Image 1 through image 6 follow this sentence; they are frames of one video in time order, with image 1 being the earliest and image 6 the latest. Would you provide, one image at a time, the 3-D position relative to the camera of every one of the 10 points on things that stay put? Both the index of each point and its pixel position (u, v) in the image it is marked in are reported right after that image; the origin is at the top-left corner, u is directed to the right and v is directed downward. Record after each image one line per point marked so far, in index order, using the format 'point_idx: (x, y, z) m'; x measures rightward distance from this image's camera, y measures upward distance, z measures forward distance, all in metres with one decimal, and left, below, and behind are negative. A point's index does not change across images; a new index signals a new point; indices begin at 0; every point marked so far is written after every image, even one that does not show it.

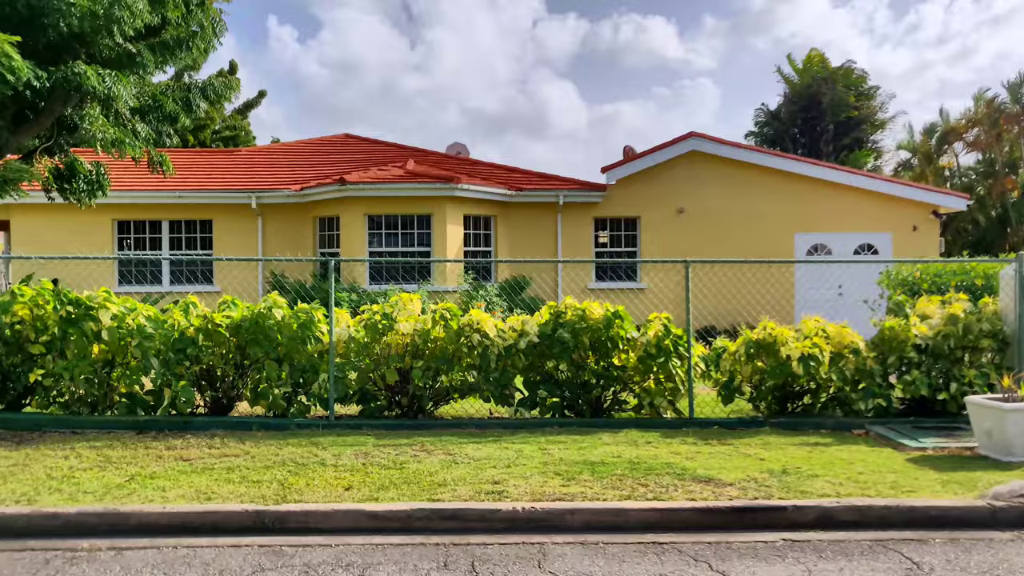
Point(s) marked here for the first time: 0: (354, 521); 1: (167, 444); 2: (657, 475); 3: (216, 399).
0: (-1.1, -1.6, +4.4) m
1: (-3.3, -1.5, +6.2) m
2: (+1.2, -1.5, +5.2) m
3: (-3.2, -1.2, +7.1) m
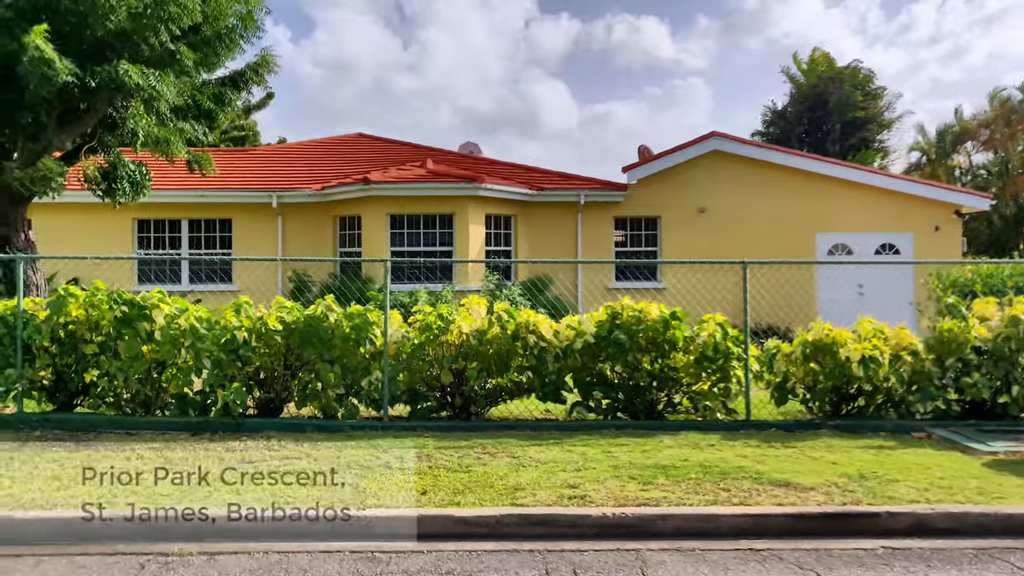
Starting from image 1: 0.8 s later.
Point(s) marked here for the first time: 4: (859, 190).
0: (-0.5, -1.6, +4.3) m
1: (-2.7, -1.5, +6.1) m
2: (+1.8, -1.5, +5.1) m
3: (-2.7, -1.2, +7.1) m
4: (+9.0, +2.5, +16.6) m
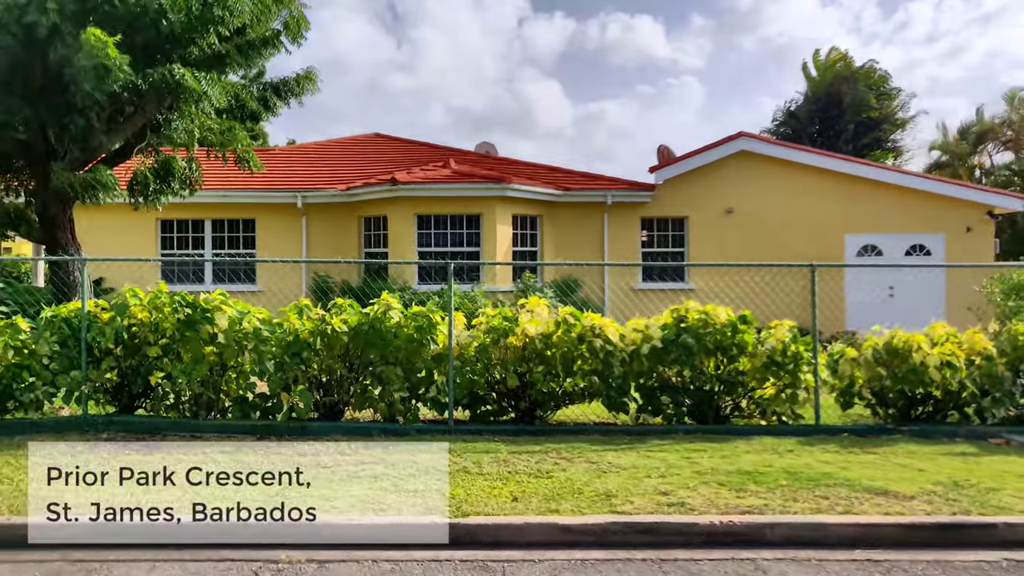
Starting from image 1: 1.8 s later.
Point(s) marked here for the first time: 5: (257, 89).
0: (+0.2, -1.6, +4.2) m
1: (-2.0, -1.5, +6.0) m
2: (+2.5, -1.6, +5.0) m
3: (-2.0, -1.3, +7.0) m
4: (+9.7, +2.5, +16.5) m
5: (-3.9, +3.0, +9.6) m
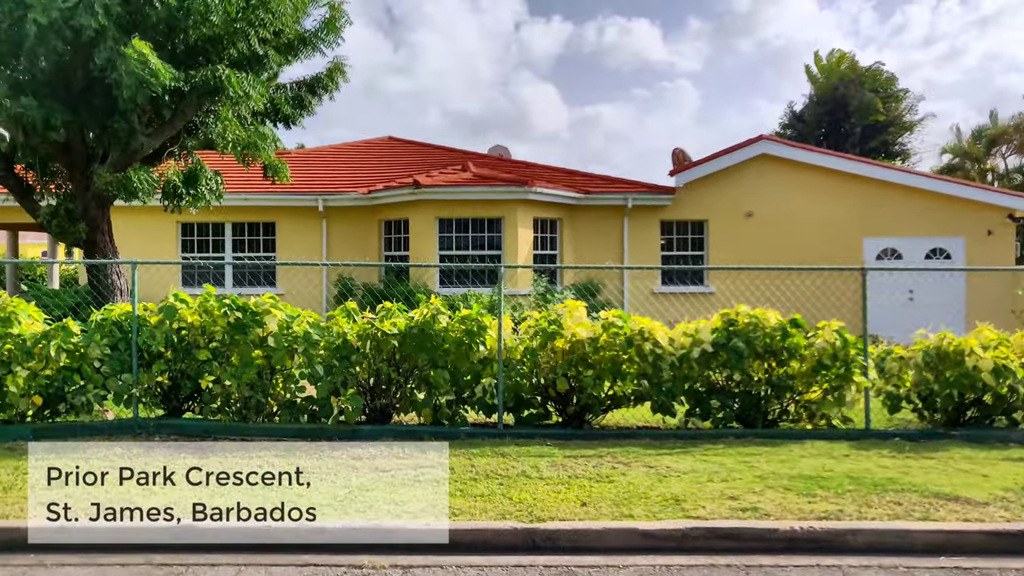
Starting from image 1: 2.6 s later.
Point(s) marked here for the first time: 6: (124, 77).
0: (+0.8, -1.7, +4.2) m
1: (-1.5, -1.6, +6.0) m
2: (+3.0, -1.6, +5.0) m
3: (-1.4, -1.3, +6.9) m
4: (+10.2, +2.4, +16.5) m
5: (-3.3, +3.0, +9.6) m
6: (-4.6, +2.6, +7.6) m
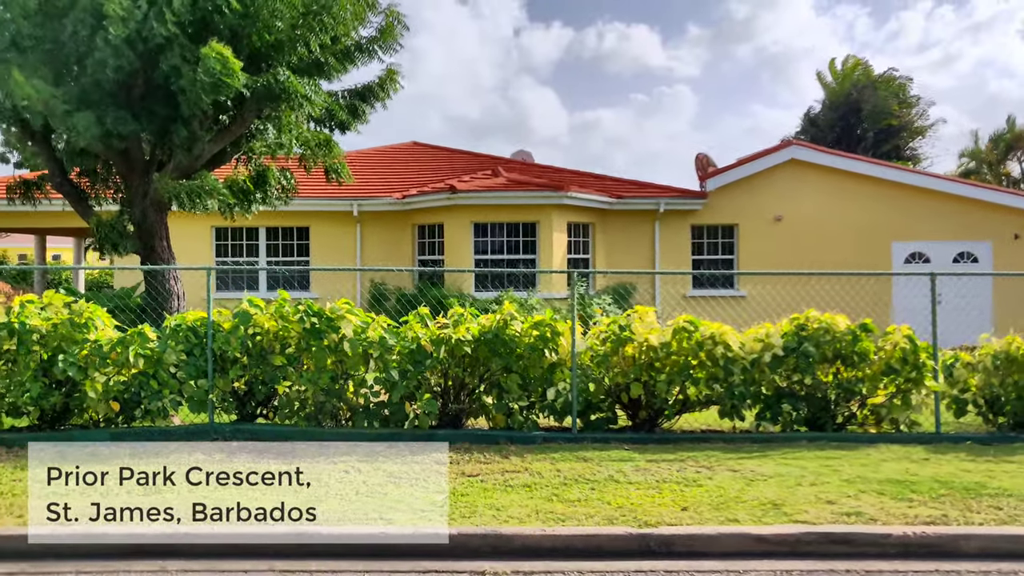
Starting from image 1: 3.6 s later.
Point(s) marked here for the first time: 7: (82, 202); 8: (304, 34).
0: (+1.5, -1.7, +4.2) m
1: (-0.7, -1.6, +6.1) m
2: (+3.8, -1.6, +5.1) m
3: (-0.7, -1.4, +7.0) m
4: (+11.0, +2.3, +16.5) m
5: (-2.5, +2.9, +9.7) m
6: (-3.8, +2.5, +7.7) m
7: (-6.8, +1.4, +10.1) m
8: (-2.7, +3.3, +8.4) m
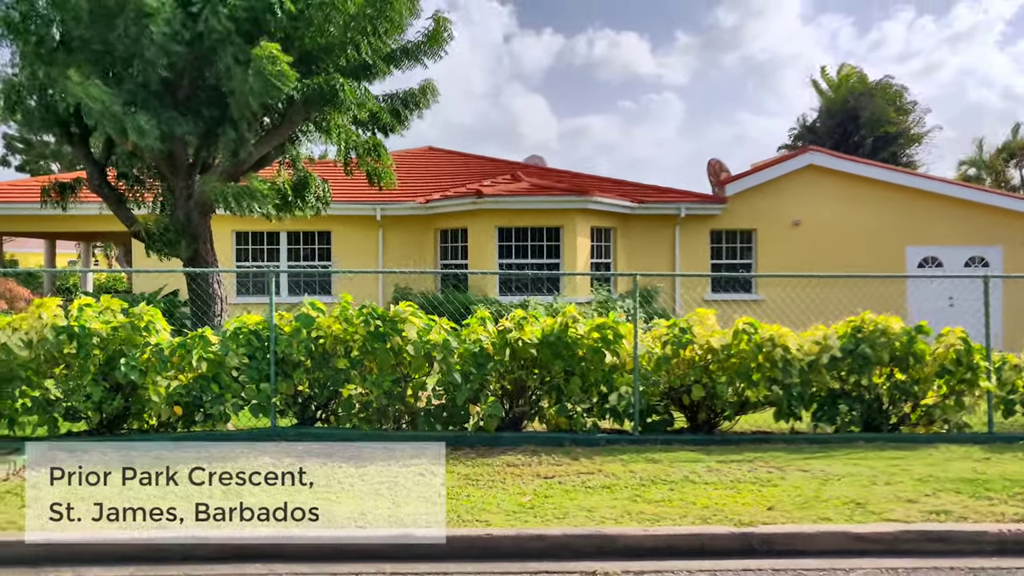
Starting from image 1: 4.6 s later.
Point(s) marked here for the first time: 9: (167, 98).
0: (+2.2, -1.7, +4.3) m
1: (-0.1, -1.6, +6.1) m
2: (+4.4, -1.7, +5.1) m
3: (0.0, -1.4, +7.0) m
4: (+11.6, +2.2, +16.7) m
5: (-1.9, +2.8, +9.8) m
6: (-3.1, +2.5, +7.7) m
7: (-6.2, +1.3, +10.1) m
8: (-2.1, +3.3, +8.4) m
9: (-4.6, +2.5, +8.5) m
